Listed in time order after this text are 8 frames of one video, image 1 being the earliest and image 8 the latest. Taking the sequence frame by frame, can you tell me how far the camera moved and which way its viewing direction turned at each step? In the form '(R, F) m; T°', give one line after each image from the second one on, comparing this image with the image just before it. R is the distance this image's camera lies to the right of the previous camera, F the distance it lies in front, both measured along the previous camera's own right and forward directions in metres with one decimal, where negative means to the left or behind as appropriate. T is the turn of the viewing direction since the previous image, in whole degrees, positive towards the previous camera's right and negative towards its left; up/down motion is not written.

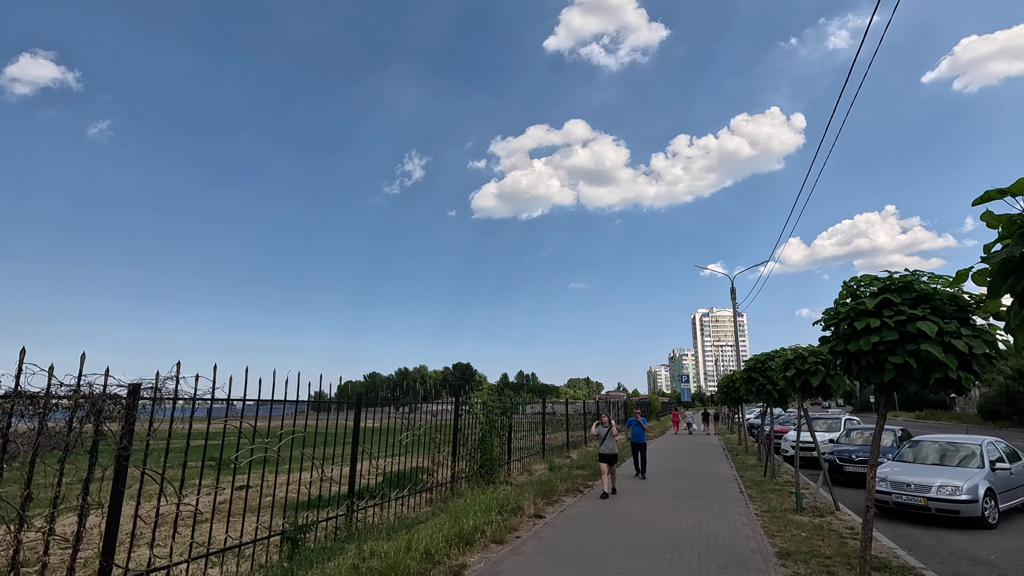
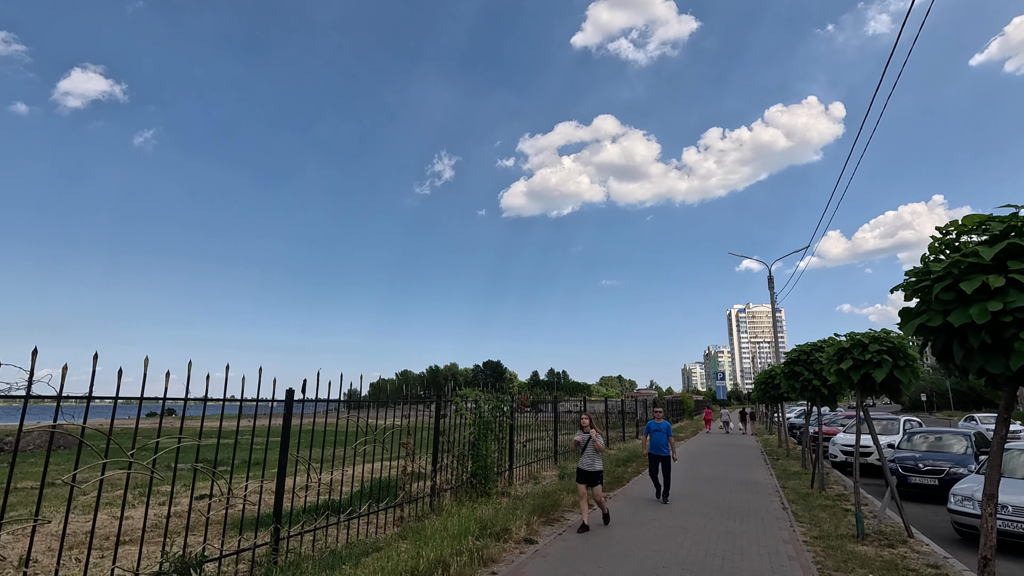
(+0.6, +1.5) m; -3°
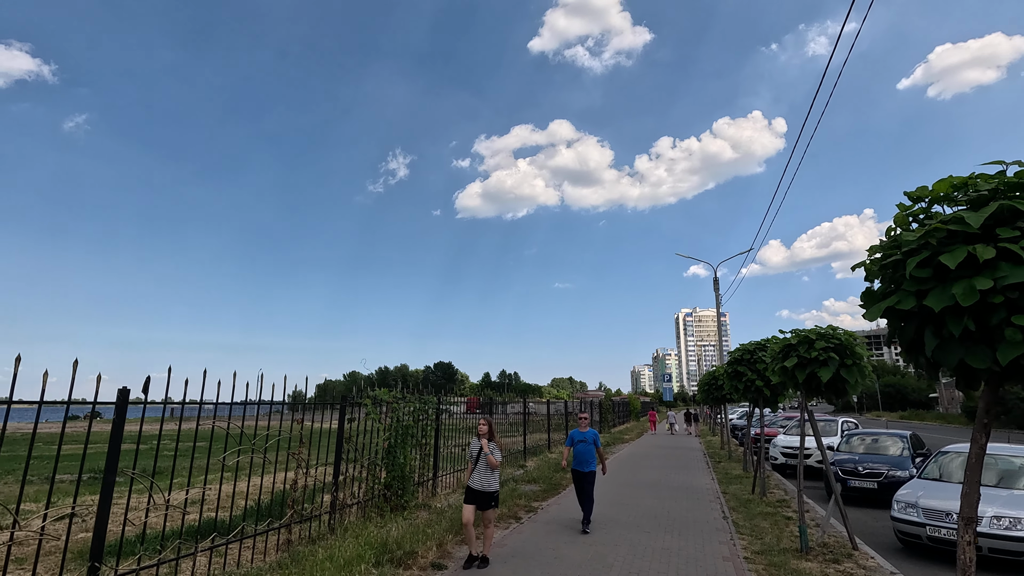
(+0.4, +0.9) m; +5°
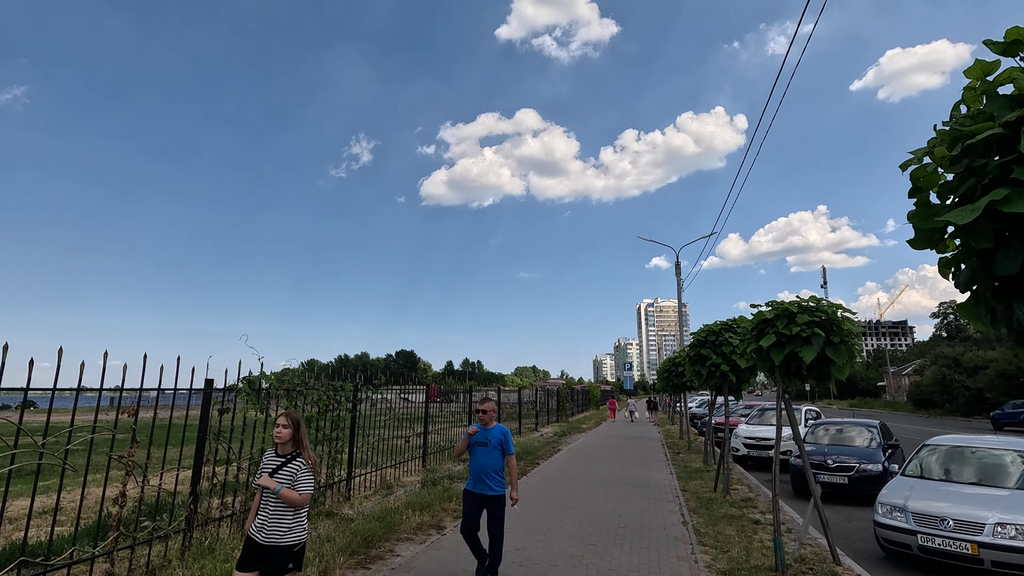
(+0.5, +1.4) m; +4°
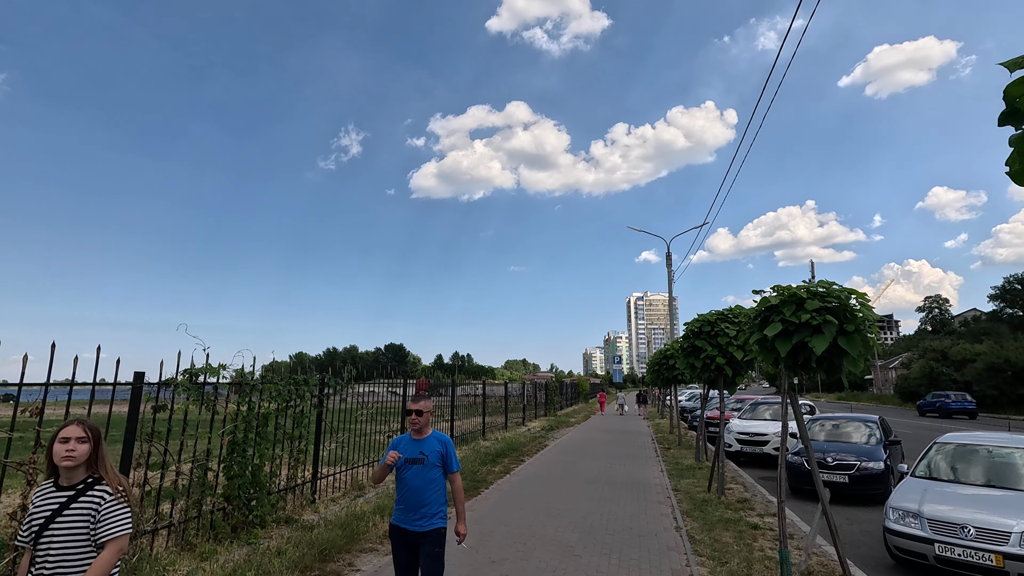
(+0.1, +0.6) m; +1°
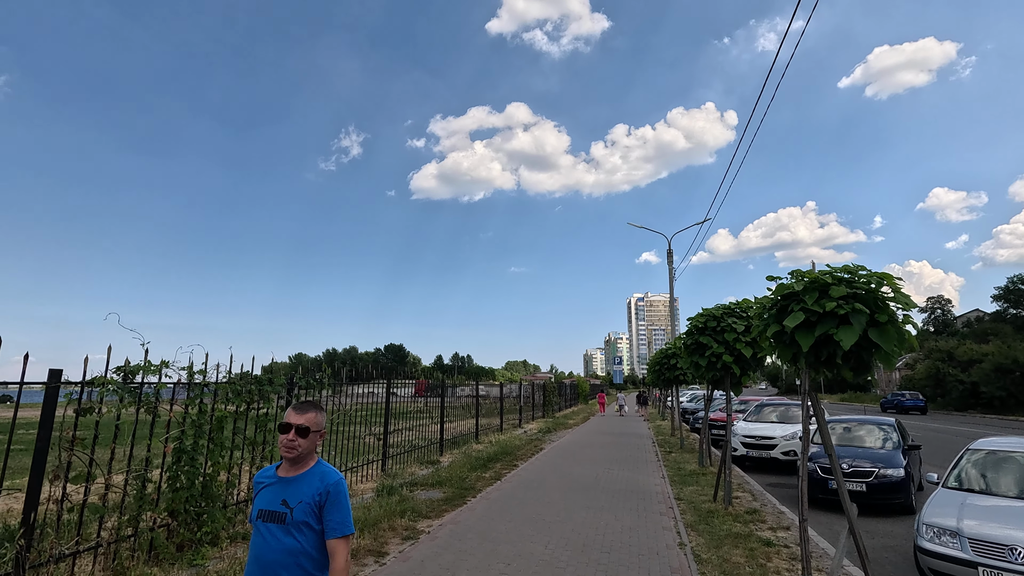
(+0.2, +0.7) m; 0°
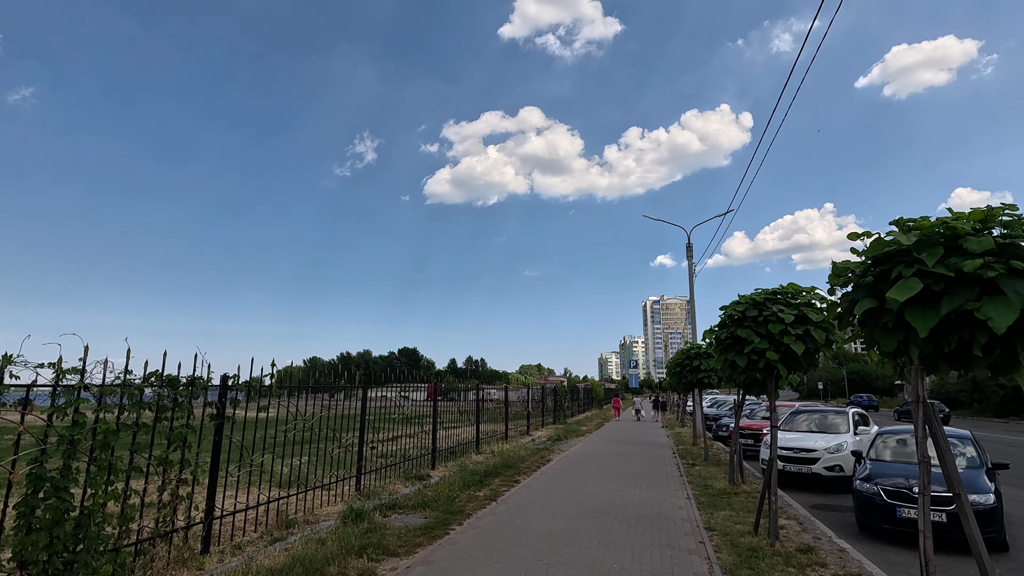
(+0.3, +1.4) m; -1°
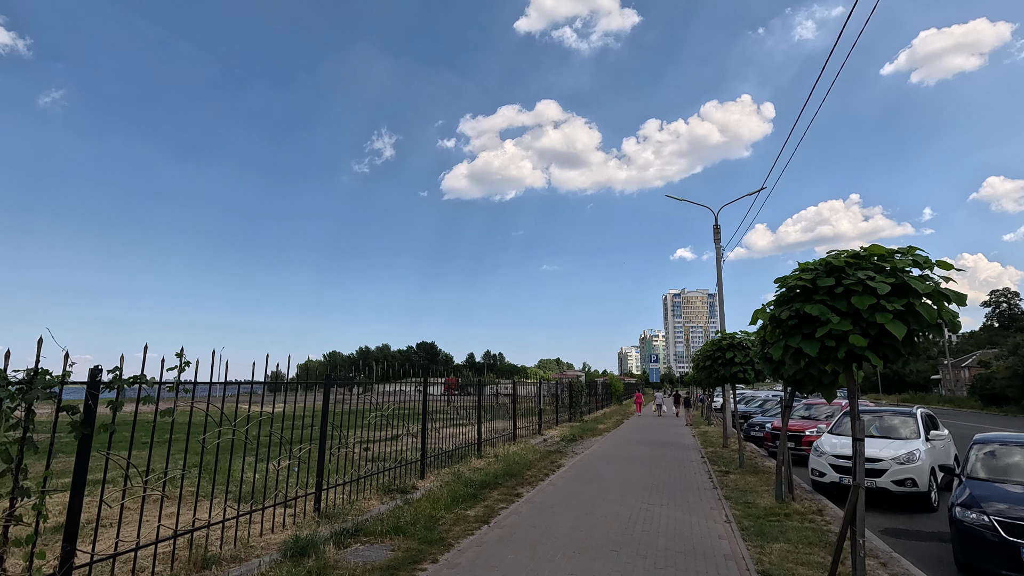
(+0.3, +1.6) m; -2°
